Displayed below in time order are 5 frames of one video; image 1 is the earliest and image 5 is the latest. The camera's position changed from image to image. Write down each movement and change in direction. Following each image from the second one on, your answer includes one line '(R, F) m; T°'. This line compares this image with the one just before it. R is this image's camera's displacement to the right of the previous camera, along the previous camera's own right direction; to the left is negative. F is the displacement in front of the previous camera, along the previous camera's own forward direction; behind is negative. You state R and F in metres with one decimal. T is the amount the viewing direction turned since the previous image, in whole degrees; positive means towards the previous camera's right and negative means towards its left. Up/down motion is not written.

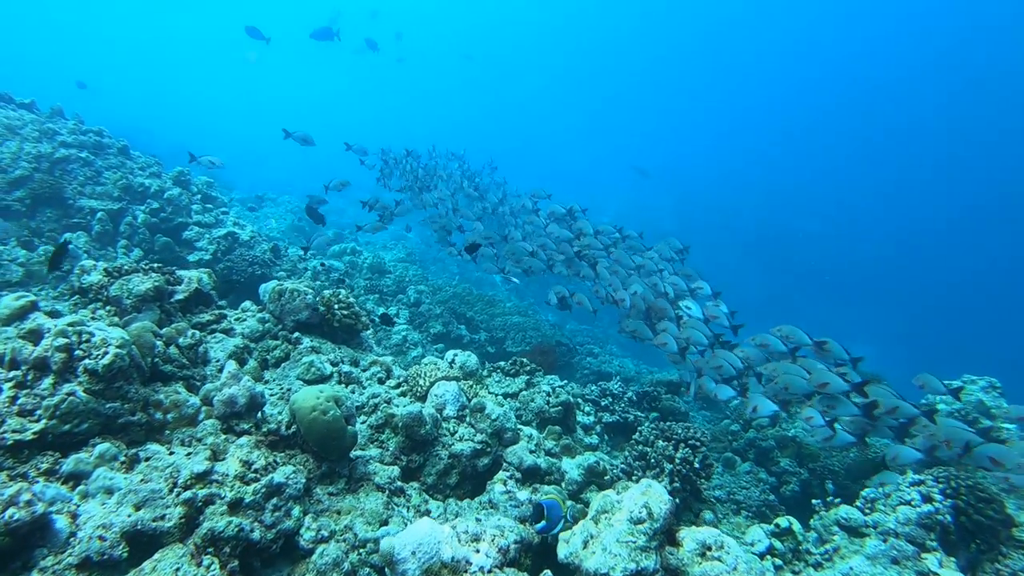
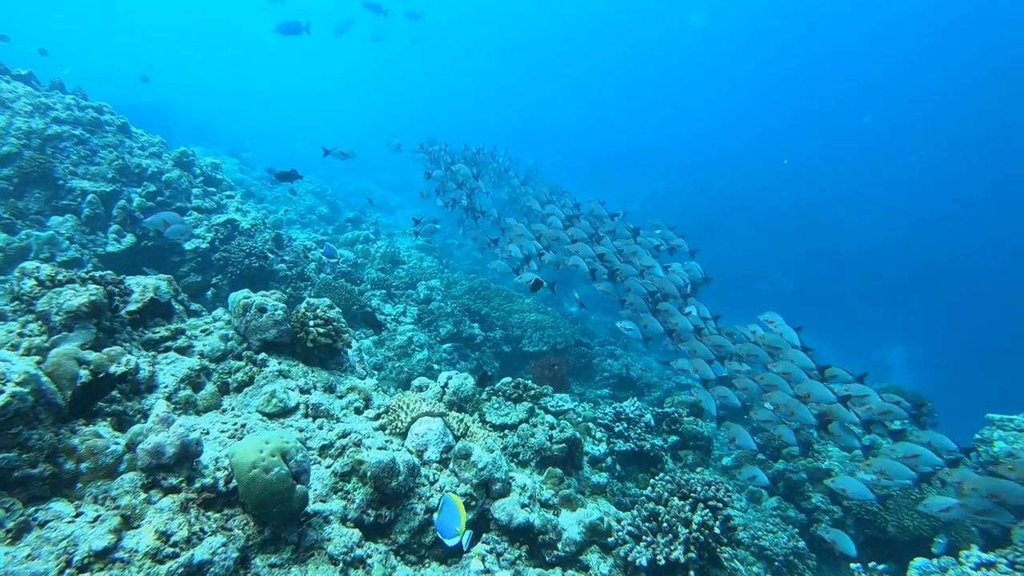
(+0.2, +0.7) m; -2°
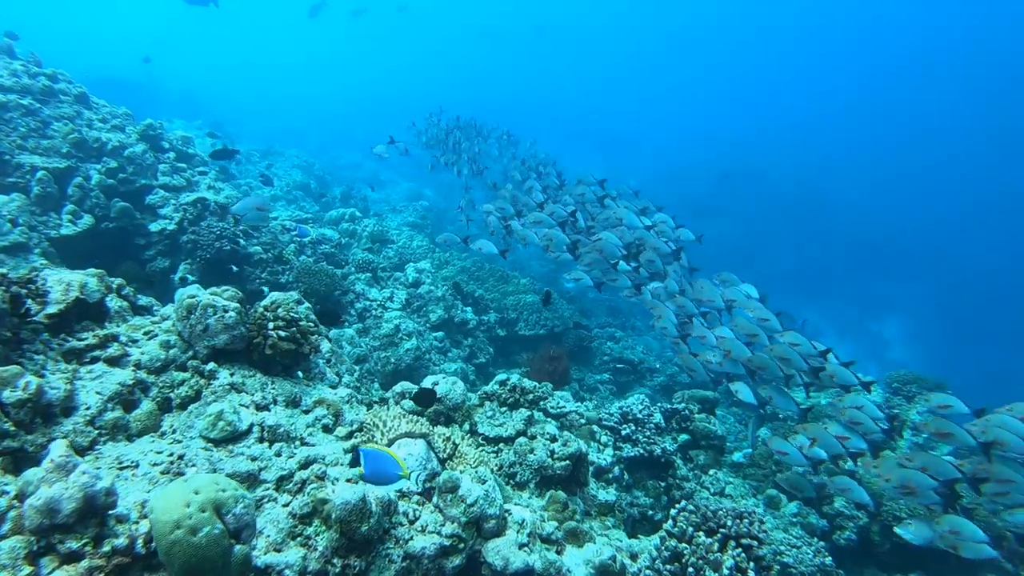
(0.0, +0.7) m; 0°
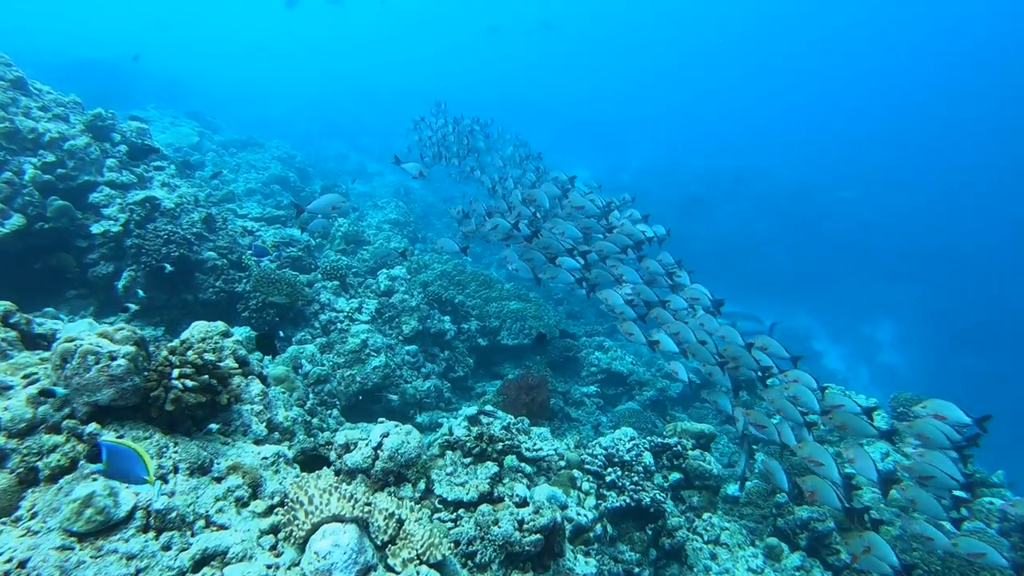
(+0.1, +0.7) m; +1°
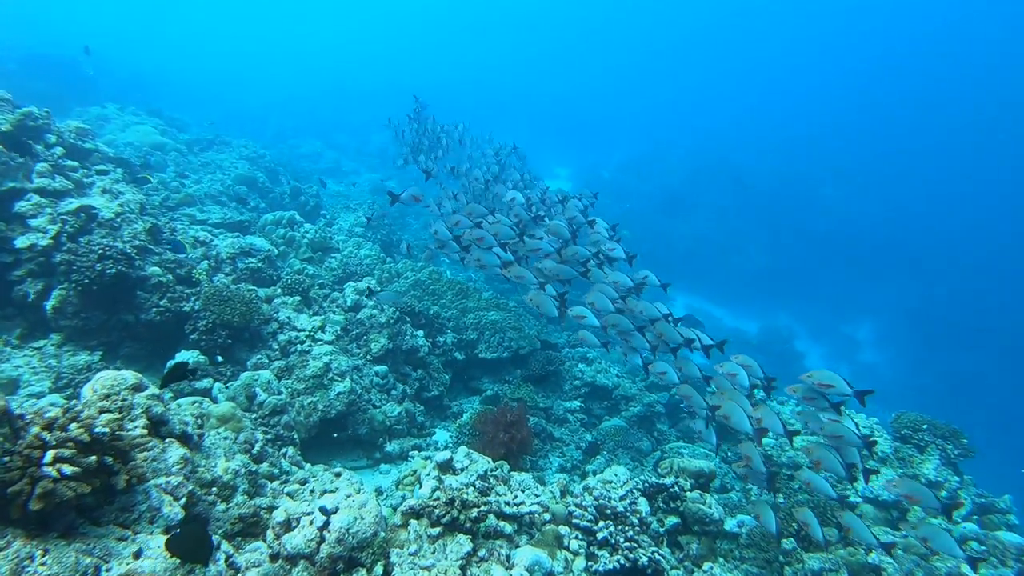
(0.0, +0.7) m; +2°
